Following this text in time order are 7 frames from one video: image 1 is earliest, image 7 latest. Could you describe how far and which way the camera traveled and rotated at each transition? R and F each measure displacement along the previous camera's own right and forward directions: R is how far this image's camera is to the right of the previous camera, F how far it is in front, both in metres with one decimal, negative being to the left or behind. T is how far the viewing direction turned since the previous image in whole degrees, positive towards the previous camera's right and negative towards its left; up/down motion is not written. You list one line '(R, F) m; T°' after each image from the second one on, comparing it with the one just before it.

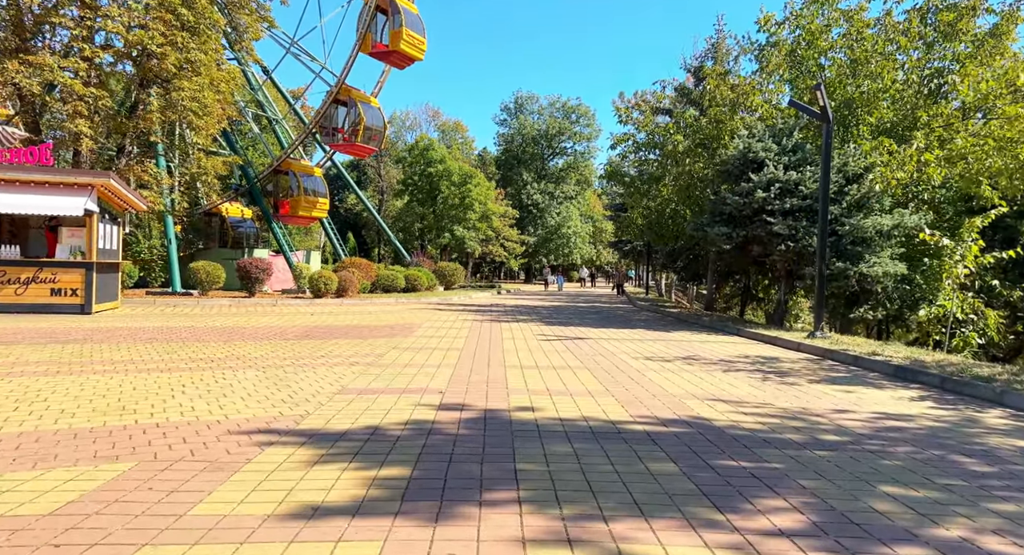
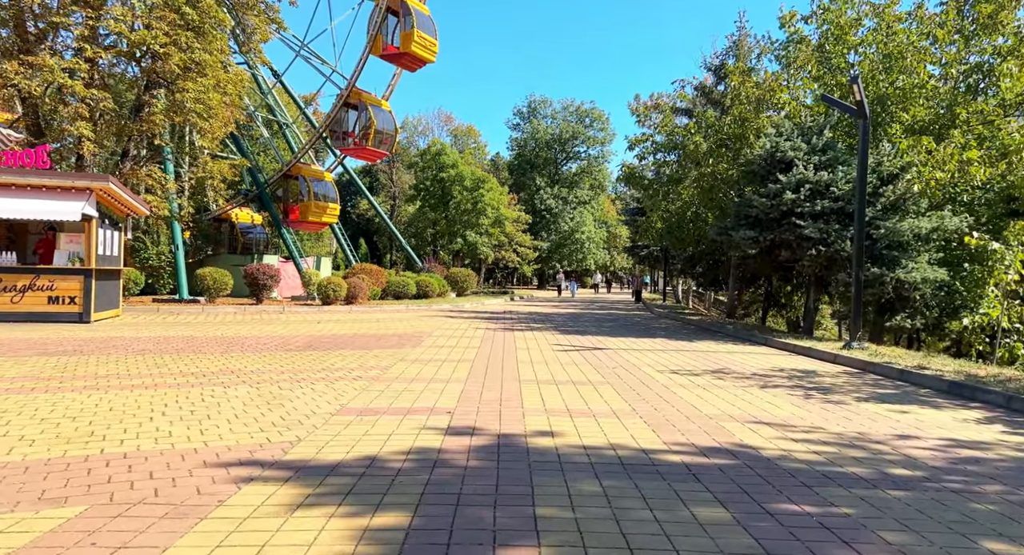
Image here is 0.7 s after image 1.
(0.0, +0.8) m; -1°
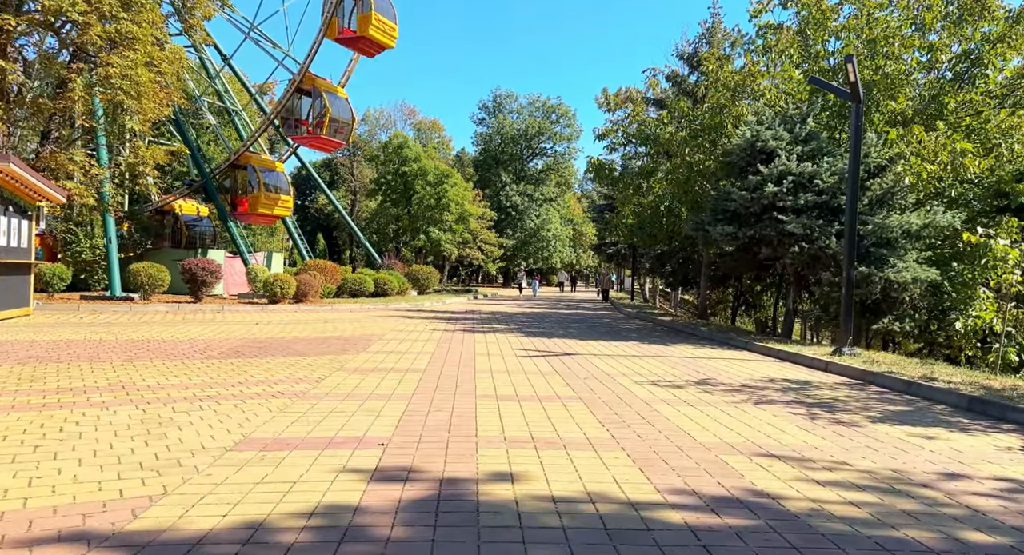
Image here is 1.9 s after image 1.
(+0.1, +1.5) m; +3°
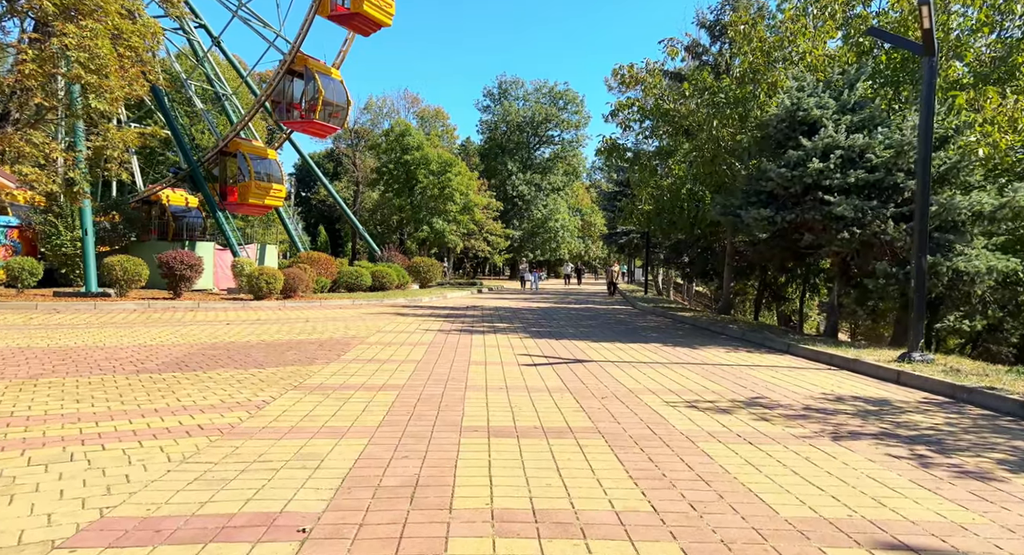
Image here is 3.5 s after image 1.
(+0.1, +2.0) m; -1°
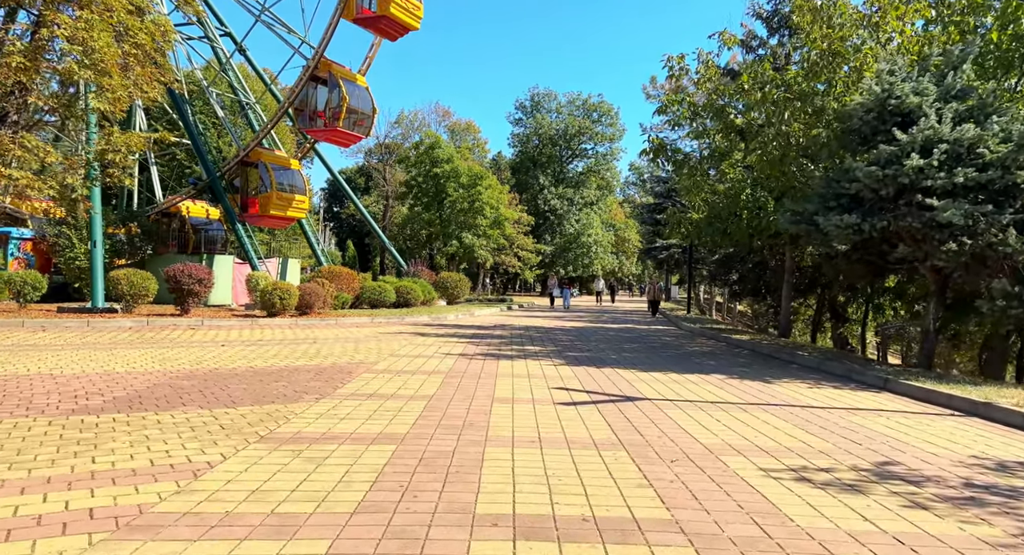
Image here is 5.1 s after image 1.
(0.0, +2.0) m; -3°
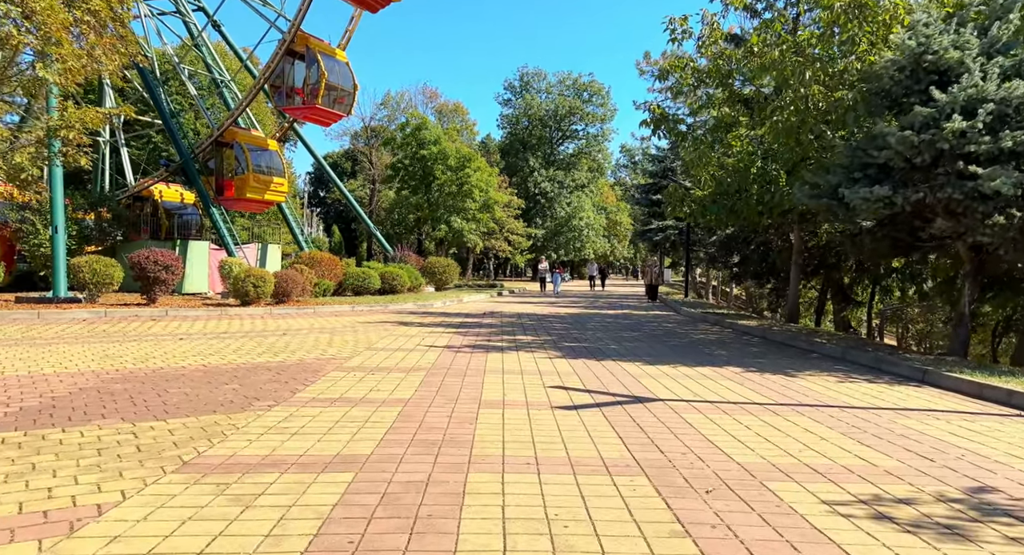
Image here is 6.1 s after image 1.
(0.0, +1.3) m; +1°
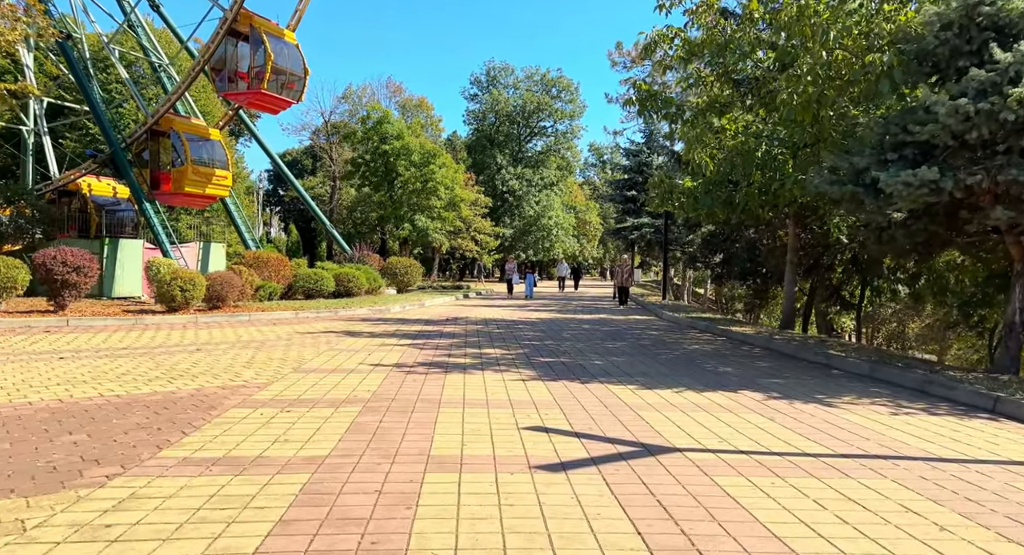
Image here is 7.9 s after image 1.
(+0.1, +2.1) m; +3°
